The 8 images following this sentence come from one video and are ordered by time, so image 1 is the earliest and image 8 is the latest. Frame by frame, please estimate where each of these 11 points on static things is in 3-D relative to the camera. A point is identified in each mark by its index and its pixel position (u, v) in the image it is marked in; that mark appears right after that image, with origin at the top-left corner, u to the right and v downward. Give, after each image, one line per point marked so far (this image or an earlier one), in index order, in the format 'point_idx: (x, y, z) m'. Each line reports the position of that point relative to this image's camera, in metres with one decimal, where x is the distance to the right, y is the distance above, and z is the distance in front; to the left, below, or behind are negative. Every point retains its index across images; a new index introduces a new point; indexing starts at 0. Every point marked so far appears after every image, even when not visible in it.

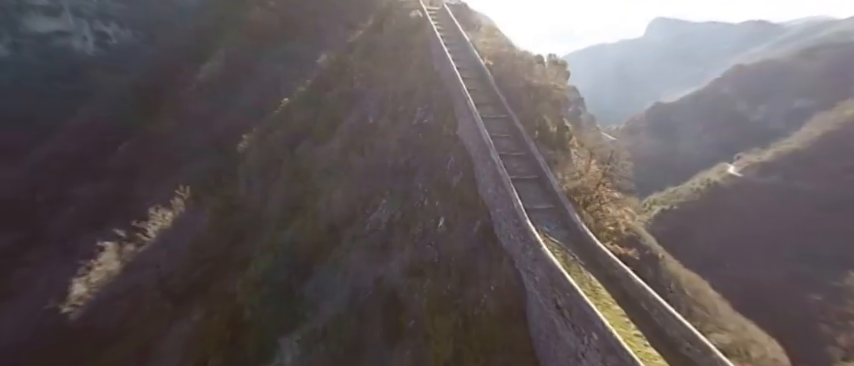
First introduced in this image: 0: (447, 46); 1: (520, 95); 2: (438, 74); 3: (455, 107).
0: (+0.7, +4.1, +9.5) m
1: (+2.1, +1.8, +6.7) m
2: (+0.4, +3.0, +8.5) m
3: (+0.7, +1.7, +7.0) m
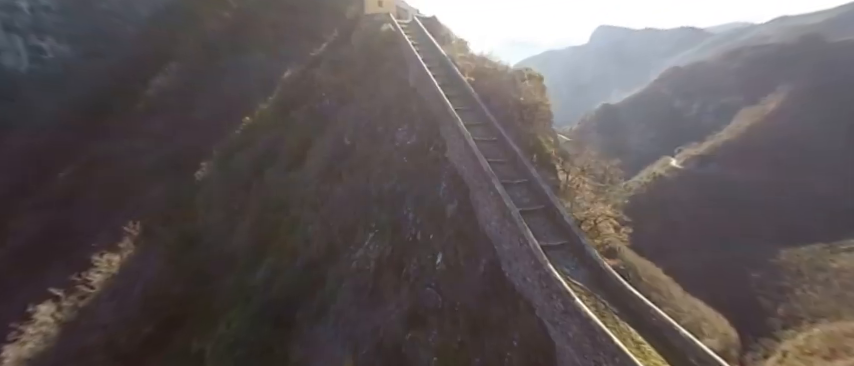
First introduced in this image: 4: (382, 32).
0: (0.0, +3.5, +9.1) m
1: (+1.7, +1.3, +6.4) m
2: (-0.2, +2.4, +8.1) m
3: (+0.3, +1.1, +6.6) m
4: (-1.6, +5.5, +11.4) m
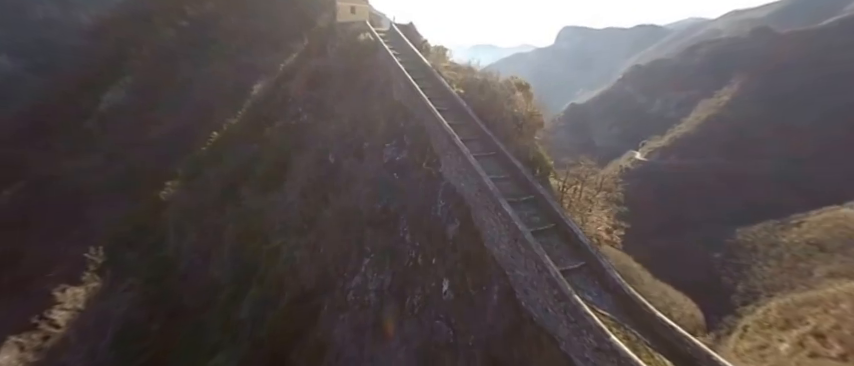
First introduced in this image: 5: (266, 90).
0: (-0.5, +3.2, +8.8) m
1: (+1.5, +1.1, +6.3) m
2: (-0.5, +2.0, +7.8) m
3: (+0.2, +0.8, +6.3) m
4: (-2.3, +5.0, +11.0) m
5: (-6.7, +3.9, +12.9) m
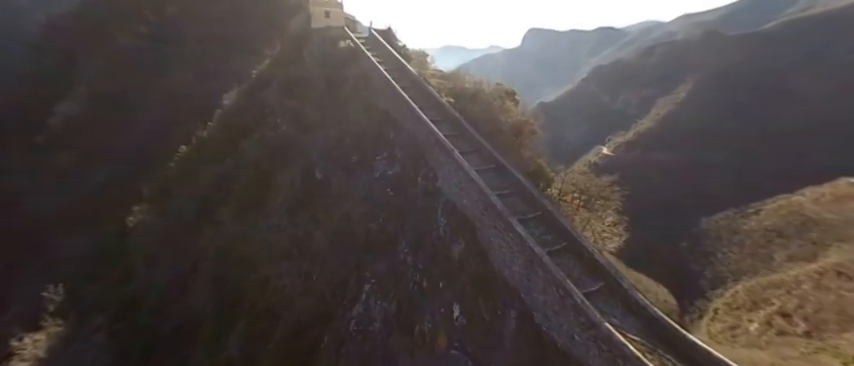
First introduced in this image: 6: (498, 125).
0: (-0.8, +2.8, +8.6) m
1: (+1.4, +0.8, +6.1) m
2: (-0.8, +1.7, +7.6) m
3: (+0.1, +0.5, +6.1) m
4: (-2.9, +4.5, +10.6) m
5: (-7.3, +3.2, +12.2) m
6: (+1.5, +1.2, +6.4) m
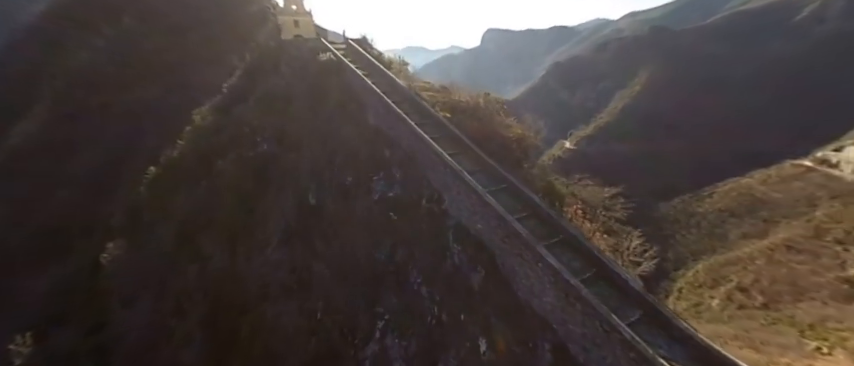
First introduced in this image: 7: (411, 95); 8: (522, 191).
0: (-1.1, +2.4, +8.3) m
1: (+1.5, +0.5, +6.0) m
2: (-0.9, +1.2, +7.2) m
3: (+0.1, +0.1, +5.8) m
4: (-3.4, +3.9, +10.1) m
5: (-7.9, +2.4, +11.3) m
6: (+1.4, +0.9, +6.3) m
7: (-0.4, +2.2, +7.9) m
8: (+1.5, -0.1, +5.0) m
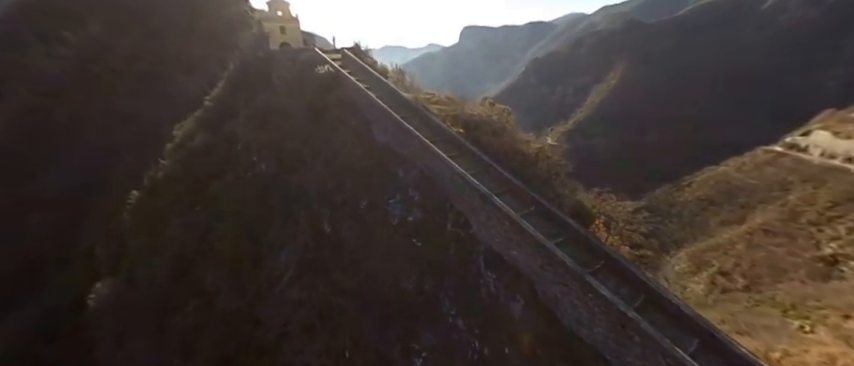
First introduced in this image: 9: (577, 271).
0: (-0.9, +1.9, +8.0) m
1: (+1.8, +0.2, +5.8) m
2: (-0.6, +0.8, +7.0) m
3: (+0.5, -0.3, +5.6) m
4: (-3.4, +3.4, +9.7) m
5: (-7.8, +1.6, +10.7) m
6: (+1.8, +0.5, +6.1) m
7: (-0.2, +1.8, +7.7) m
8: (+2.0, -0.5, +4.9) m
9: (+1.8, -1.1, +3.9) m
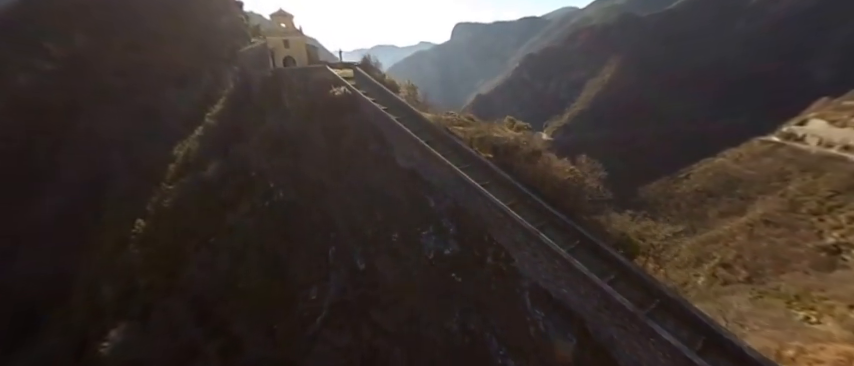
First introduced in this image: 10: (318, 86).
0: (-0.3, +1.3, +7.8) m
1: (+2.5, -0.3, +5.7) m
2: (0.0, +0.2, +6.8) m
3: (+1.2, -0.8, +5.5) m
4: (-2.9, +2.7, +9.5) m
5: (-7.2, +0.8, +10.5) m
6: (+2.4, 0.0, +6.0) m
7: (+0.4, +1.2, +7.6) m
8: (+2.7, -1.0, +4.8) m
9: (+2.5, -1.6, +3.8) m
10: (-3.6, +3.2, +10.2) m
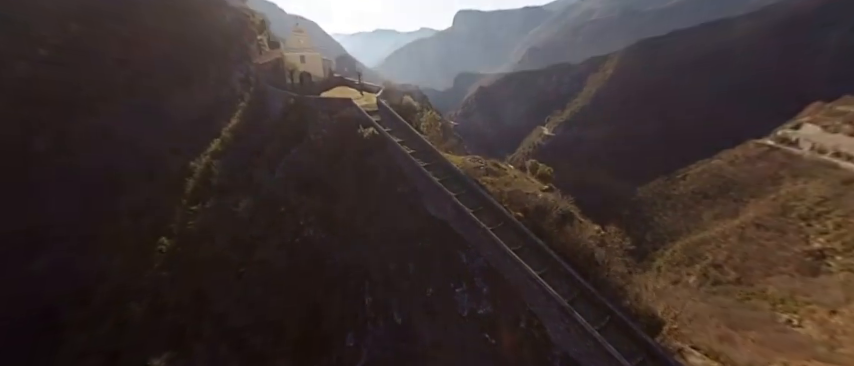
0: (+0.4, +0.1, +8.1) m
1: (+3.2, -1.7, +6.2) m
2: (+0.7, -1.1, +7.2) m
3: (+1.9, -2.2, +5.9) m
4: (-2.2, +1.6, +9.7) m
5: (-6.6, -0.2, +10.8) m
6: (+3.1, -1.3, +6.4) m
7: (+1.1, 0.0, +7.9) m
8: (+3.4, -2.4, +5.3) m
9: (+3.2, -3.0, +4.3) m
10: (-2.9, +2.1, +10.4) m
